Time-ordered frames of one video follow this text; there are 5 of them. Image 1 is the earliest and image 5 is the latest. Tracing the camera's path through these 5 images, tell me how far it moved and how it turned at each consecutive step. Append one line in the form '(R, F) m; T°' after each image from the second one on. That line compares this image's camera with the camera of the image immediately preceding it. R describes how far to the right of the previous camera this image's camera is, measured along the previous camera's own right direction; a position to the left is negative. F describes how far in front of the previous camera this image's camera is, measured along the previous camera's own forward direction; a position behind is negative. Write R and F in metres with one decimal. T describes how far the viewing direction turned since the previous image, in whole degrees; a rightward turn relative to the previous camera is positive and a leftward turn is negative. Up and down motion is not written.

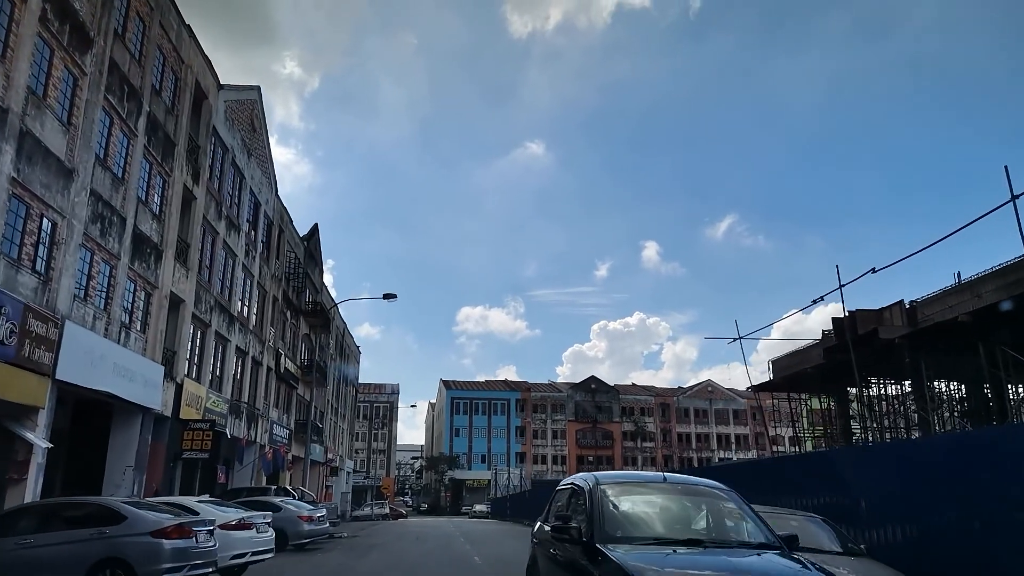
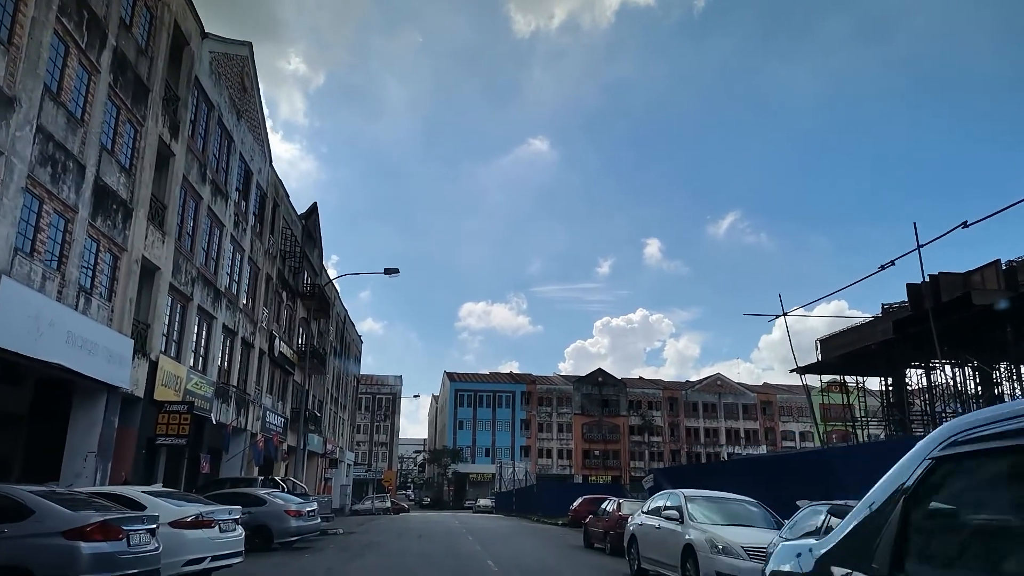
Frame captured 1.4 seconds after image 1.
(-0.3, +2.7) m; 0°
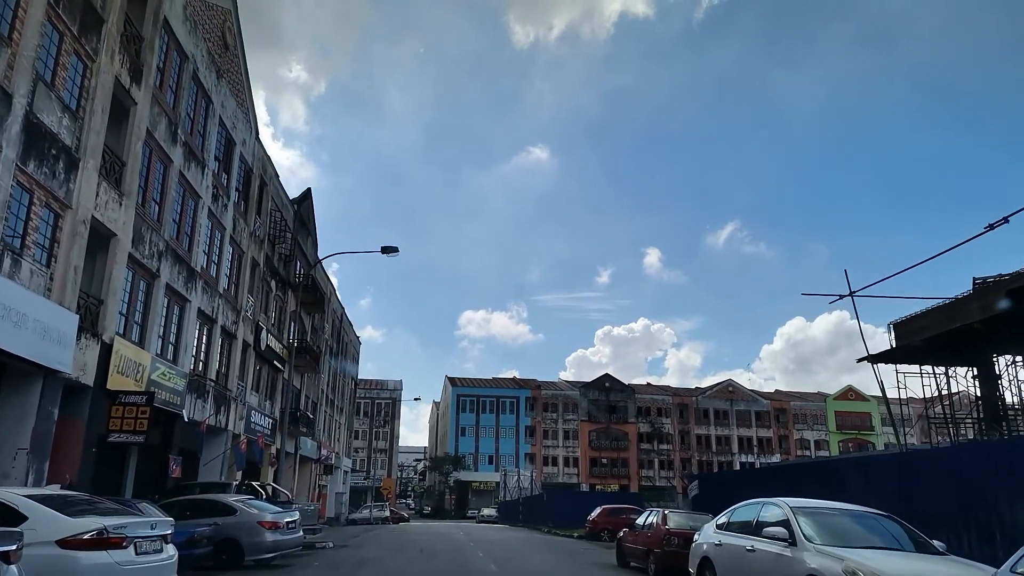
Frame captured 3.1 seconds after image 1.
(-0.4, +3.2) m; 0°
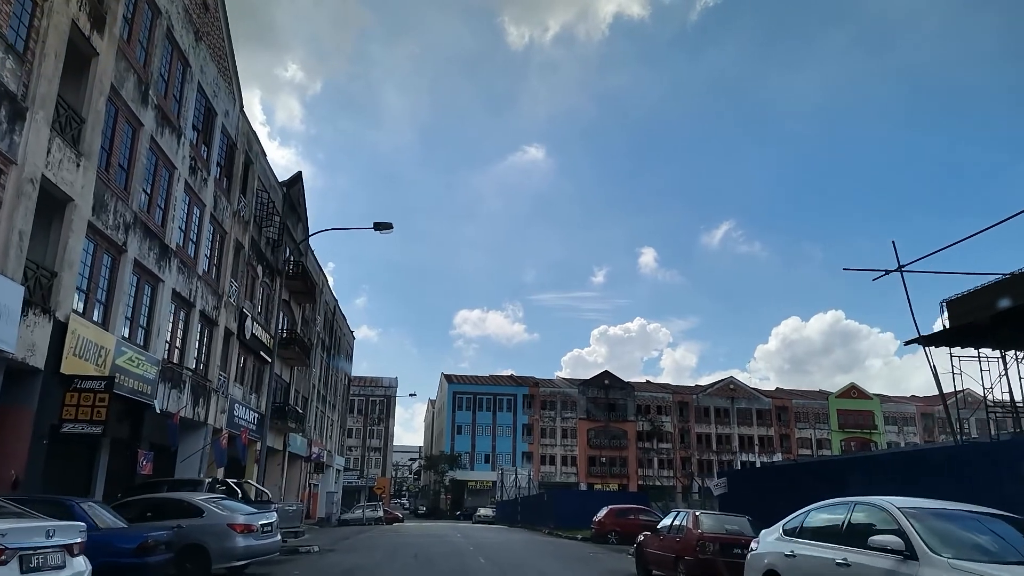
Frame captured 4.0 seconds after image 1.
(-0.2, +2.0) m; 0°
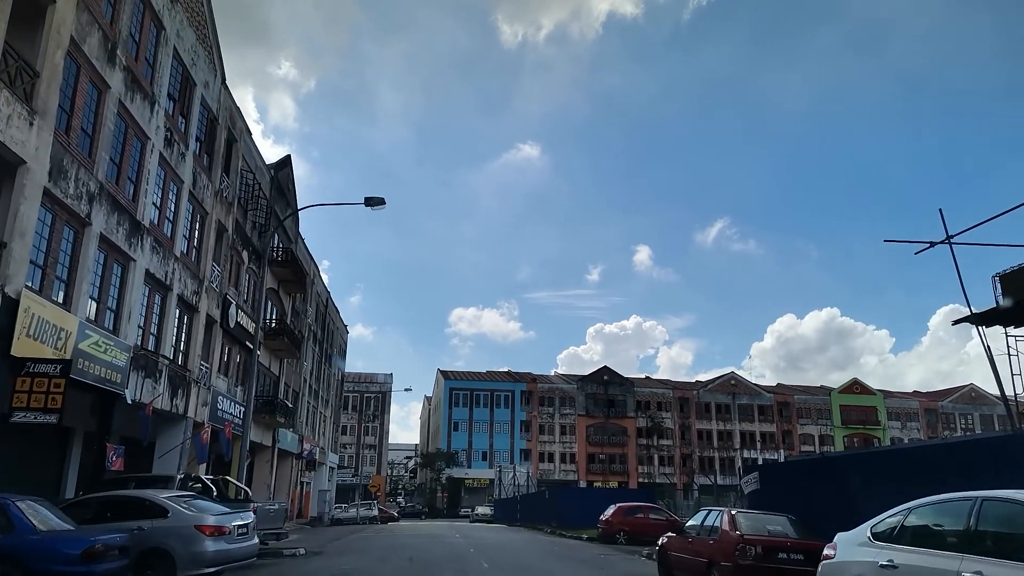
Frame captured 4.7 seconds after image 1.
(-0.2, +1.7) m; 0°
